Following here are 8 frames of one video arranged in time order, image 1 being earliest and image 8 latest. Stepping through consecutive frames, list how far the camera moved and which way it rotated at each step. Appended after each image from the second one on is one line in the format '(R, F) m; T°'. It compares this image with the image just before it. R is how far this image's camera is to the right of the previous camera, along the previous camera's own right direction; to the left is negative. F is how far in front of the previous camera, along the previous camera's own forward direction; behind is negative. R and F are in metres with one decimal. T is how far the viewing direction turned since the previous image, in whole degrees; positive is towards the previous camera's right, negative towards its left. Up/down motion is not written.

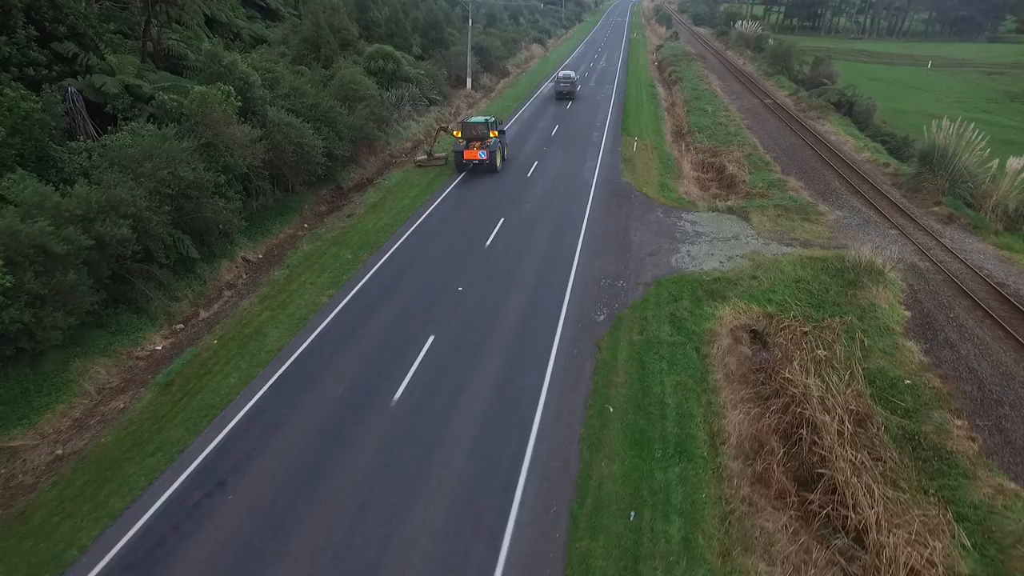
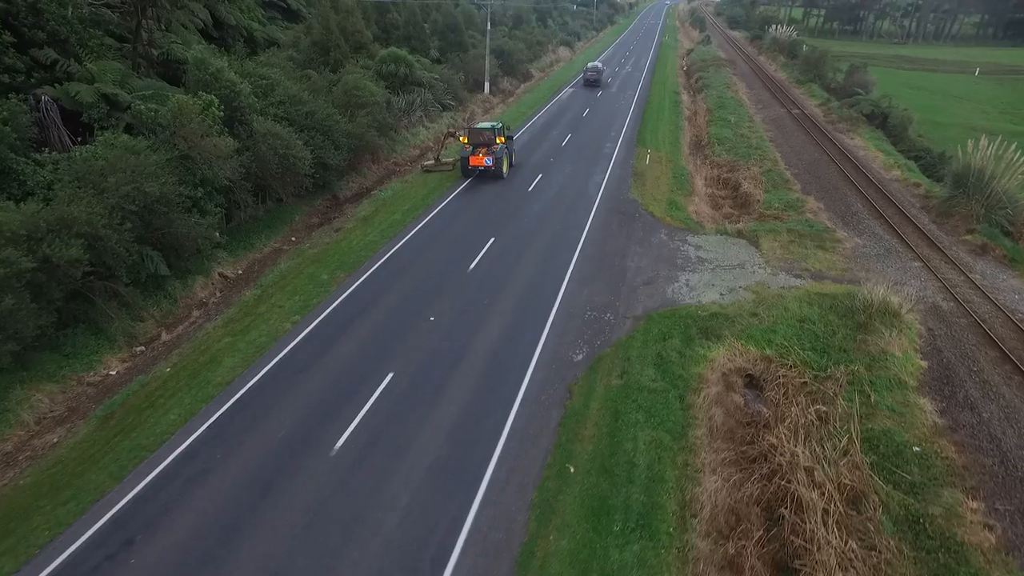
(+1.4, +1.3) m; -3°
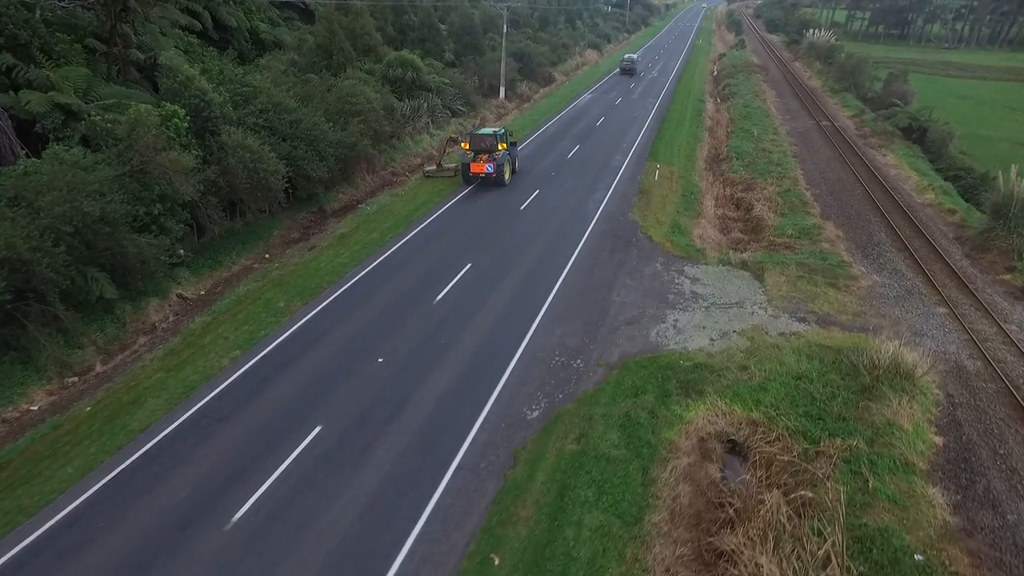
(+1.7, +1.8) m; -3°
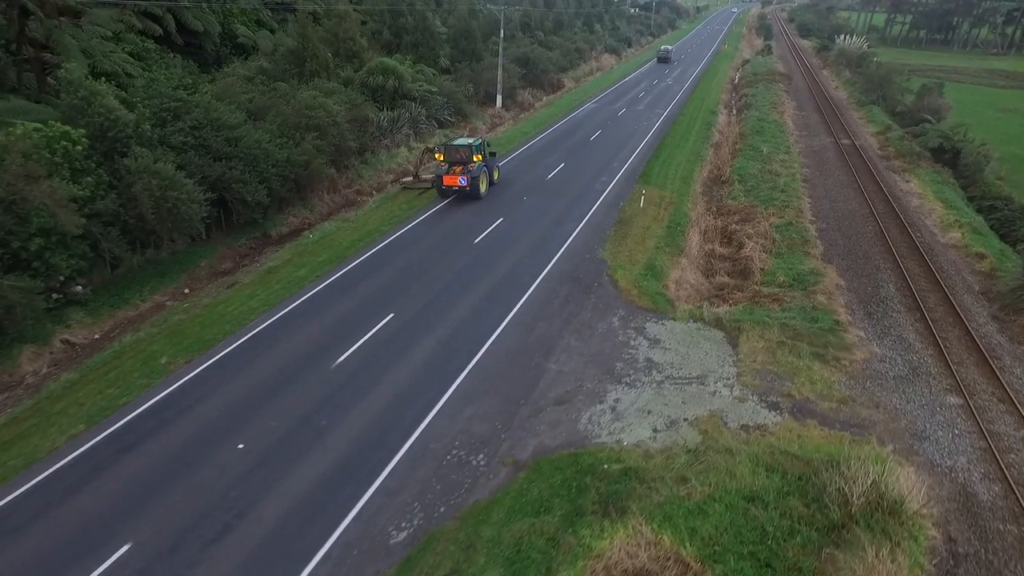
(+2.6, +3.0) m; -3°
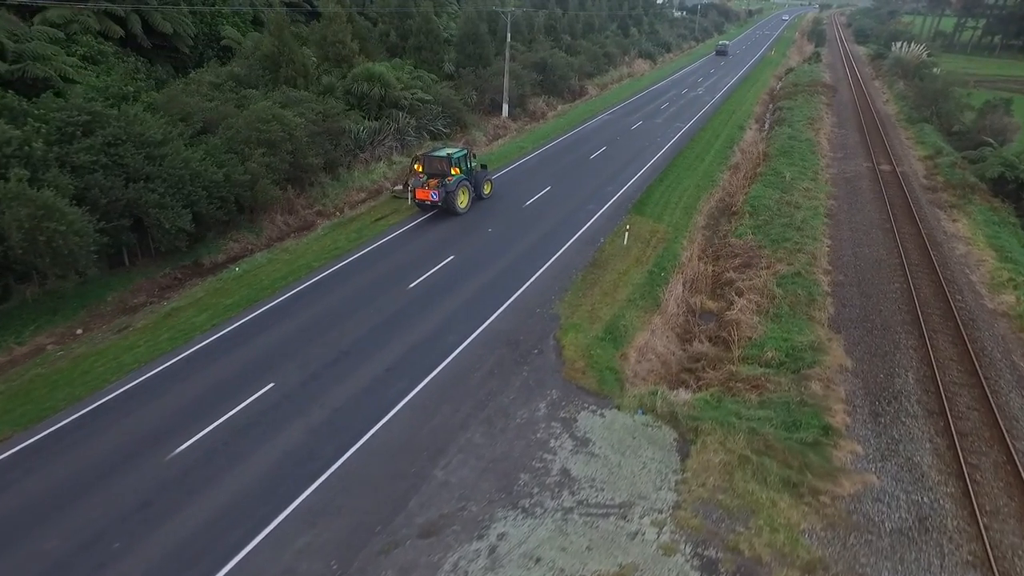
(+3.0, +3.5) m; -4°
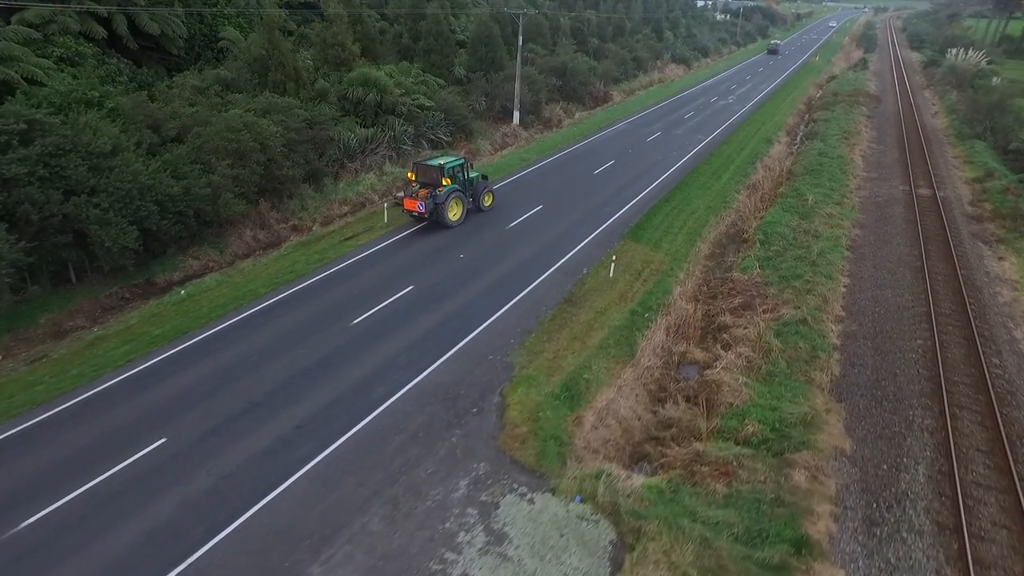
(+2.1, +2.2) m; -4°
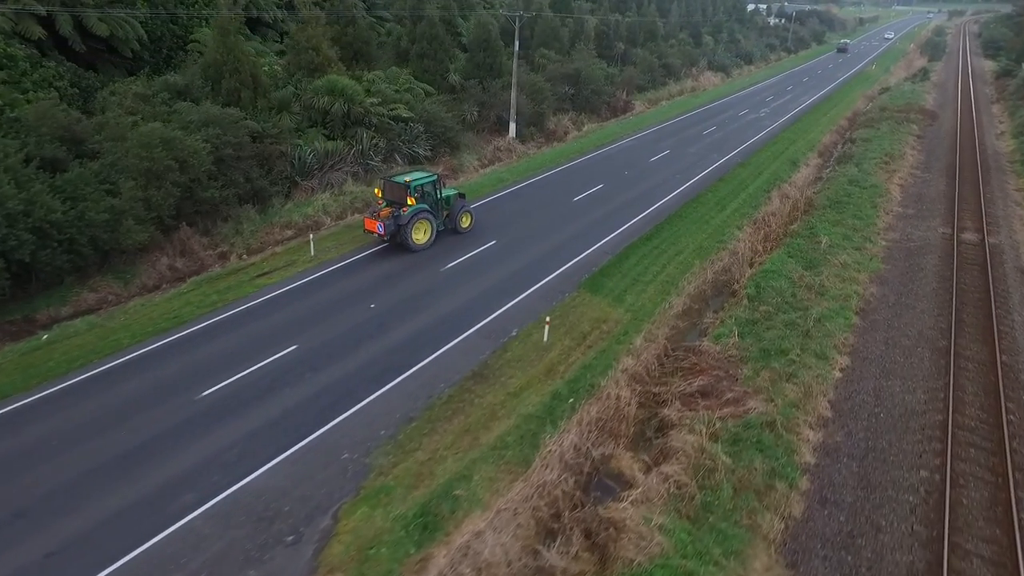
(+3.3, +3.5) m; -5°
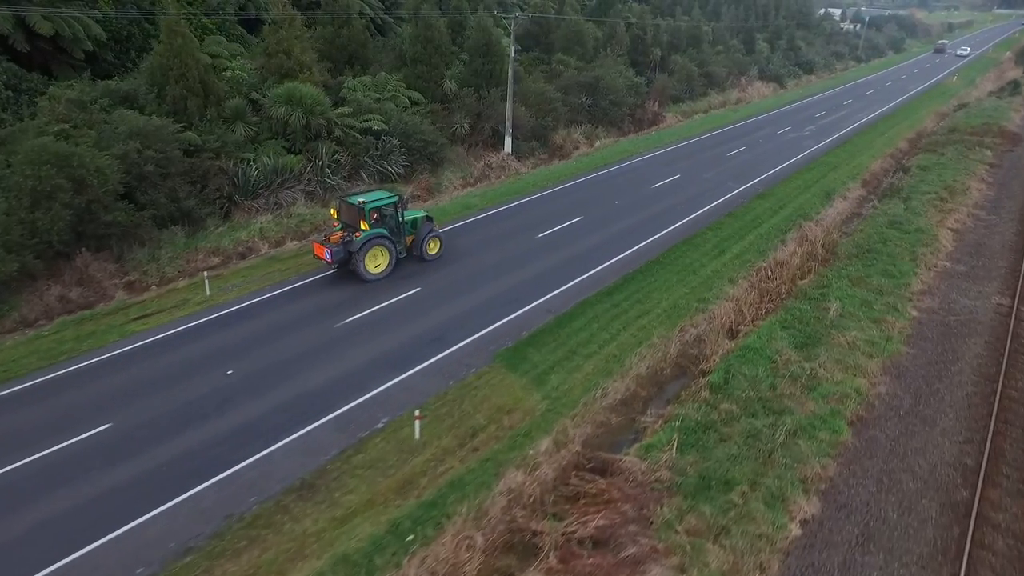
(+3.5, +3.7) m; -6°
